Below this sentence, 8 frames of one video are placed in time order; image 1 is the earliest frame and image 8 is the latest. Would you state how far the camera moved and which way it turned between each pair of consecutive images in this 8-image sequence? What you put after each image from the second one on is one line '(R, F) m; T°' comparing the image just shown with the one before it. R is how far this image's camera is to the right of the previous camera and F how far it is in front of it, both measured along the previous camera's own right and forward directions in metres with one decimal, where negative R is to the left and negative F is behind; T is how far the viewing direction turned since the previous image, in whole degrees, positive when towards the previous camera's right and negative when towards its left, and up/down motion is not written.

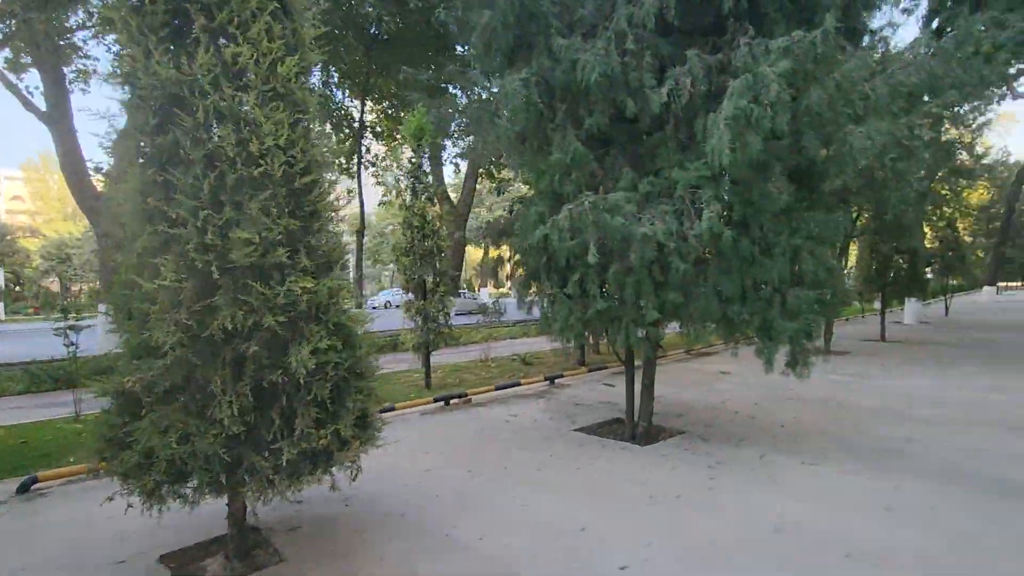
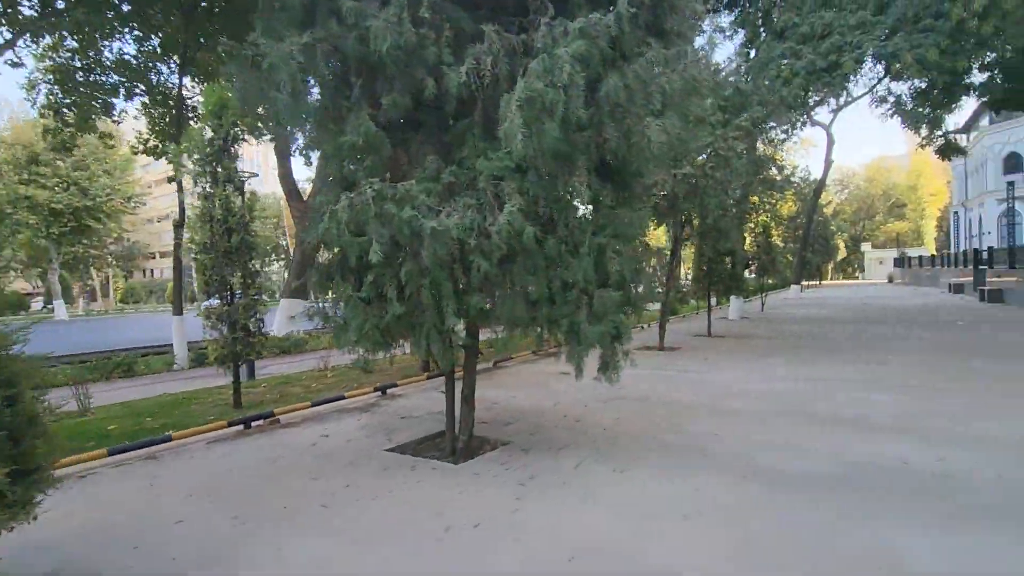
(+0.5, +0.4) m; +14°
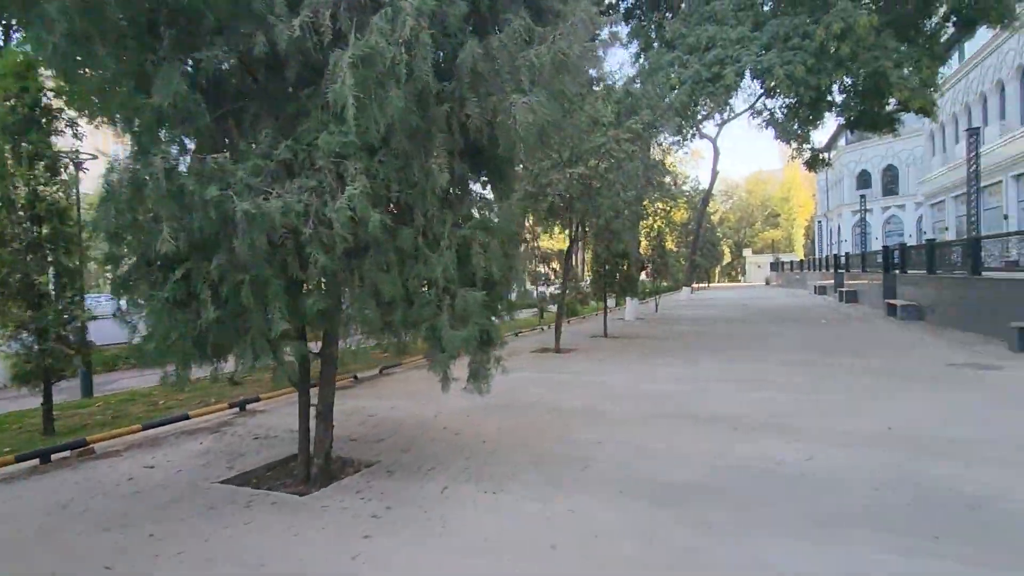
(+0.3, +0.4) m; +10°
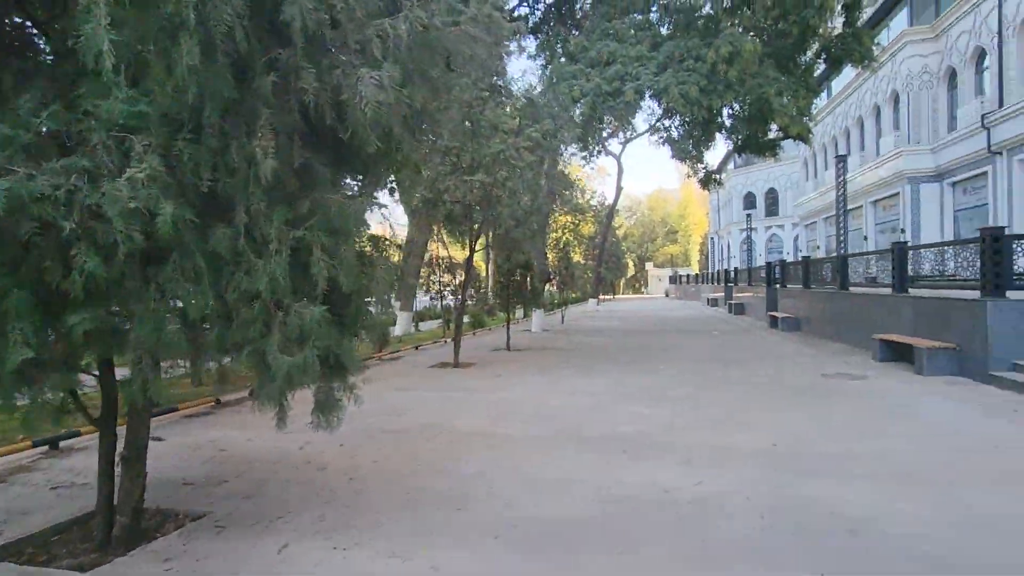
(+0.2, +0.4) m; +9°
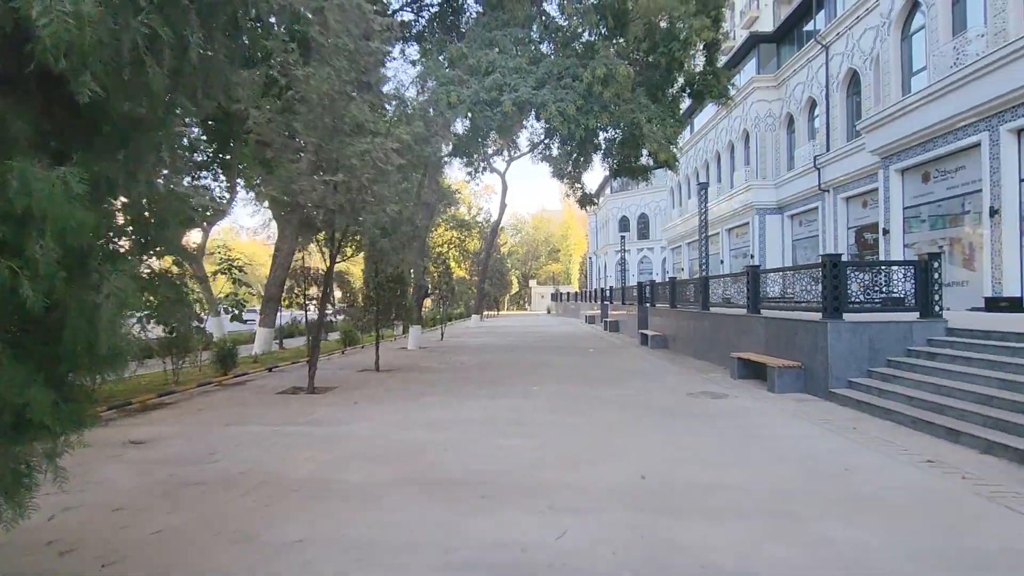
(+0.3, +0.5) m; +12°
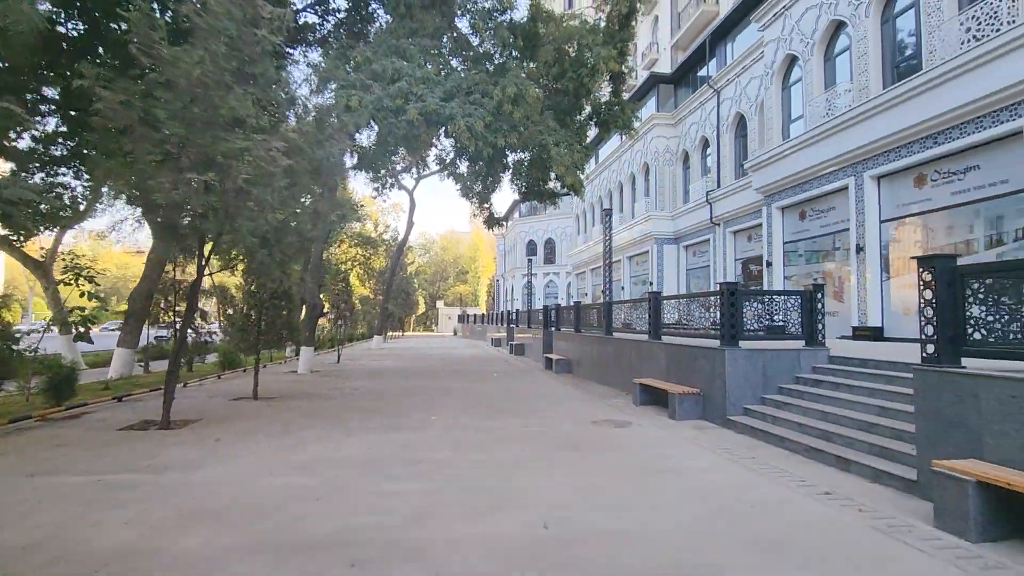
(+0.1, +0.4) m; +10°
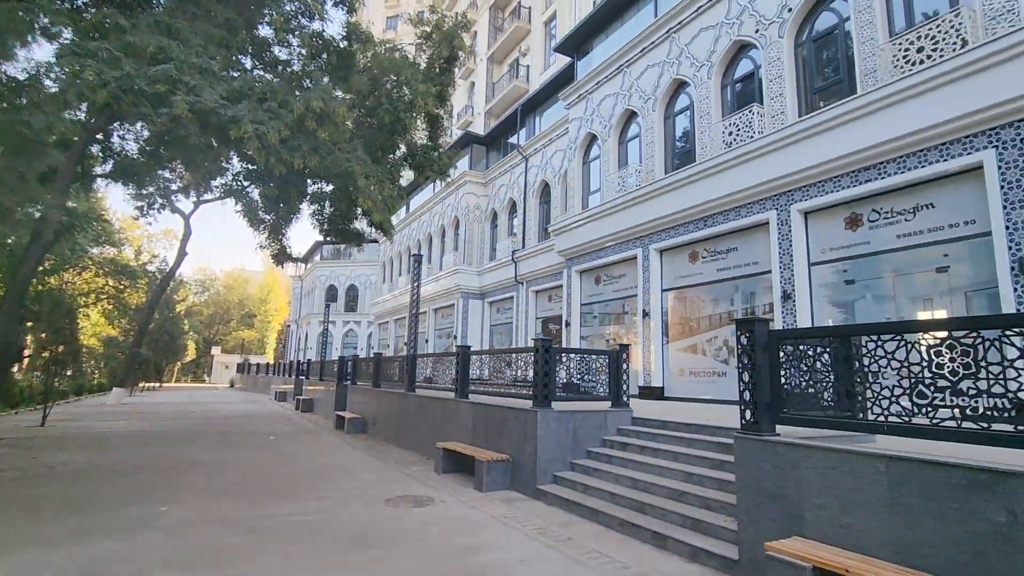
(+0.1, +0.9) m; +21°
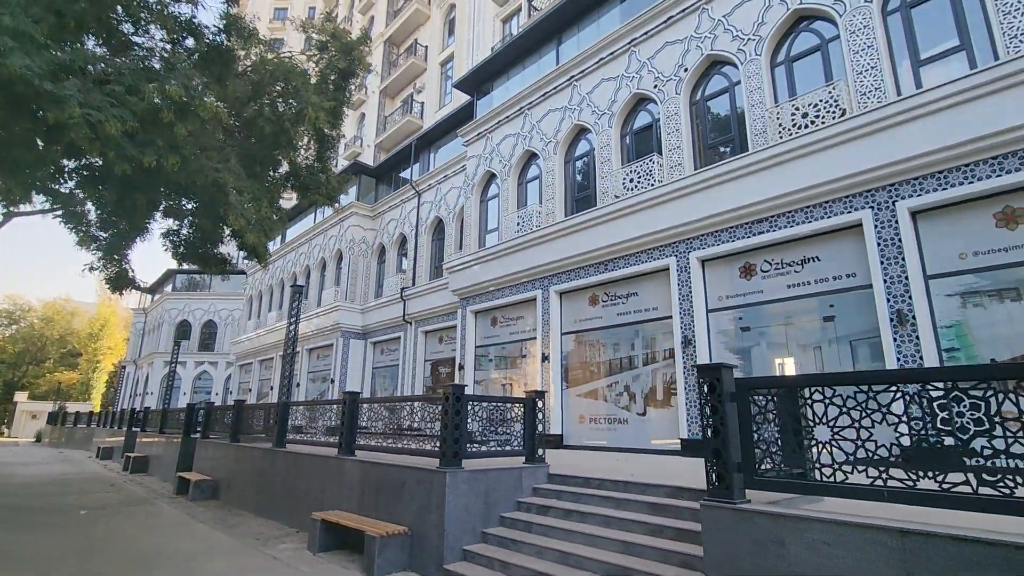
(-0.3, +0.8) m; +13°
